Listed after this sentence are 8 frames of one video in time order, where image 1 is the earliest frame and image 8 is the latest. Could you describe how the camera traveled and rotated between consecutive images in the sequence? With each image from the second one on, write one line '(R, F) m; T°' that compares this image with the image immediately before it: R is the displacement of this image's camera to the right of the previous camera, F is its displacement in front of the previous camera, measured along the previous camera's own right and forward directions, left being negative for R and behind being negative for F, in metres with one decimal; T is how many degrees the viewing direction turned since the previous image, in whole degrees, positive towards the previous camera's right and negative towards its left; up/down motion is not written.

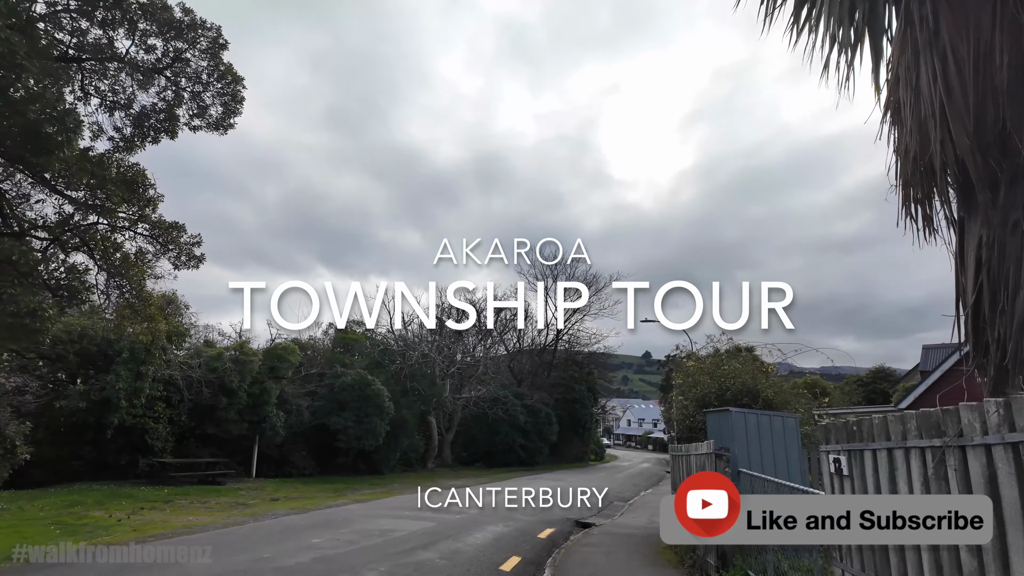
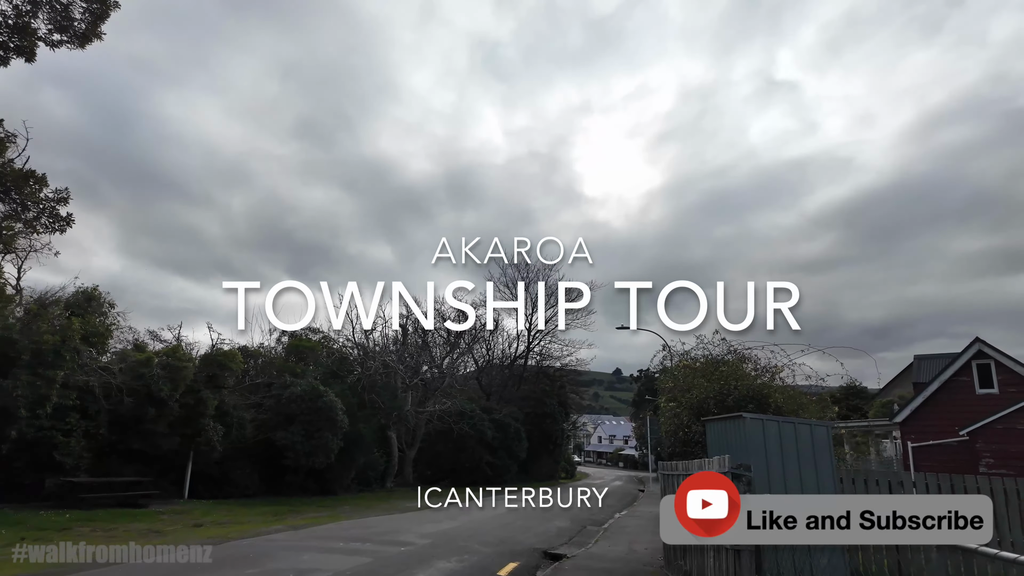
(+0.2, +2.1) m; +2°
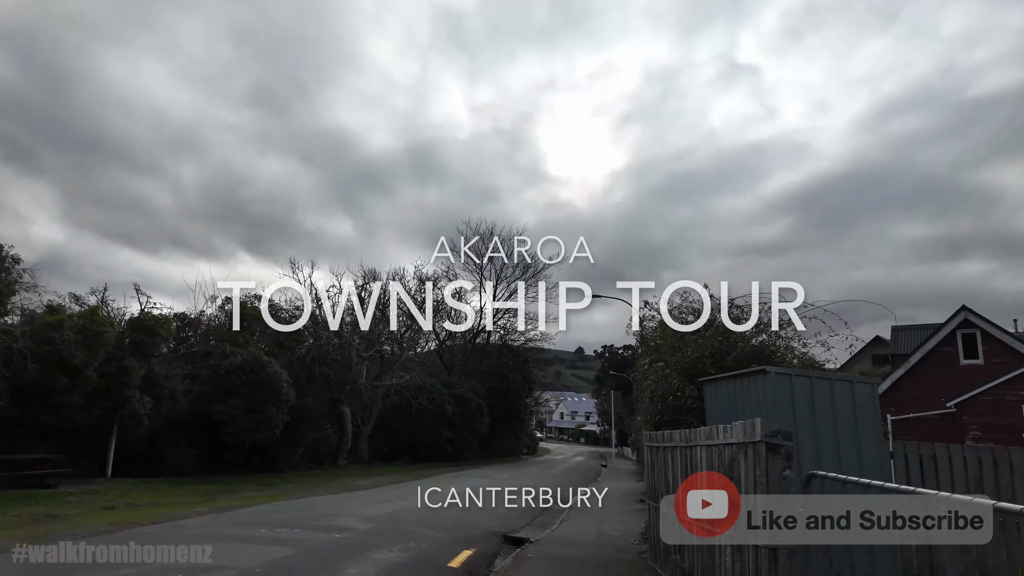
(+0.1, +1.8) m; +3°
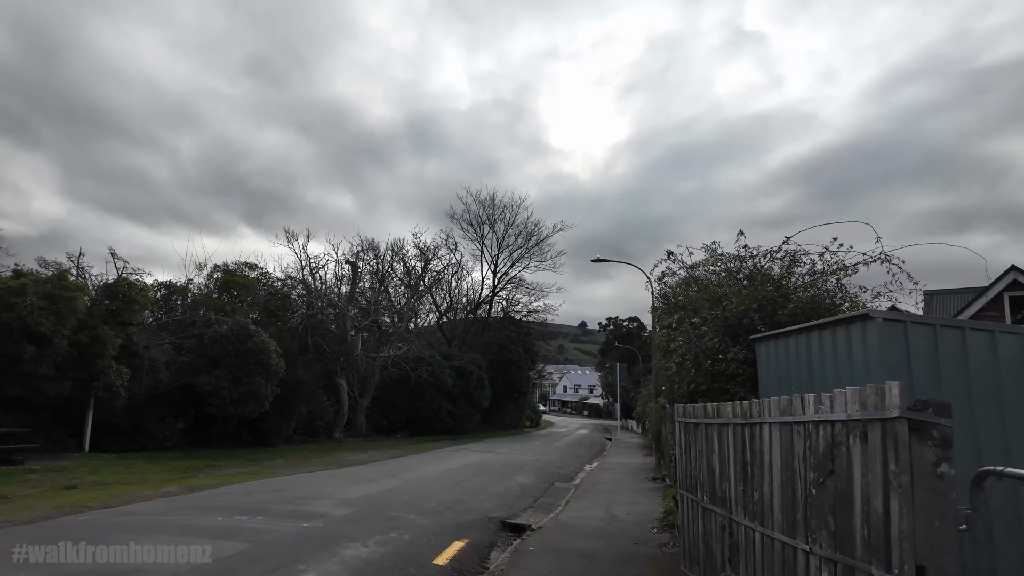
(+0.1, +1.5) m; 0°
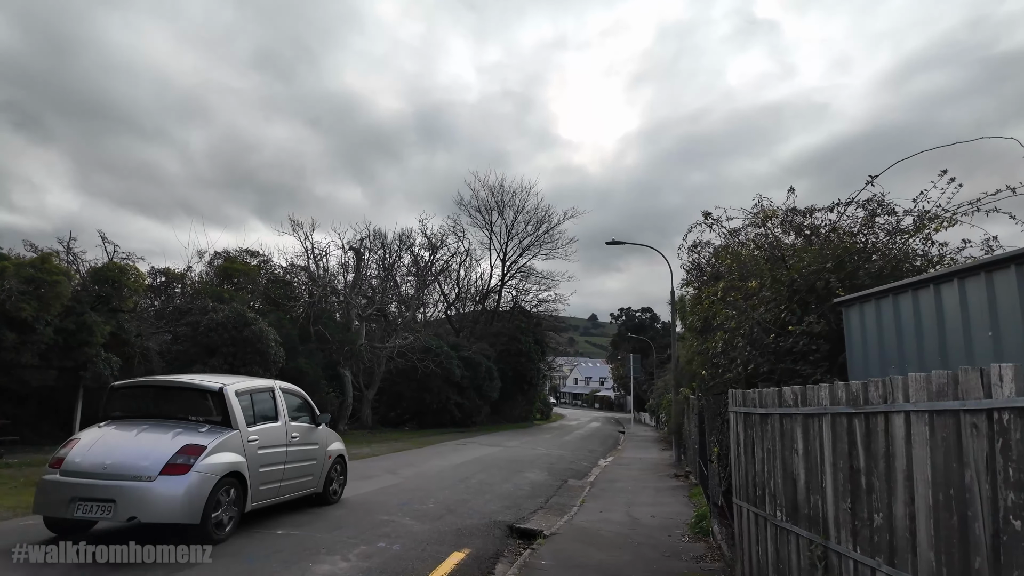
(0.0, +1.2) m; -1°
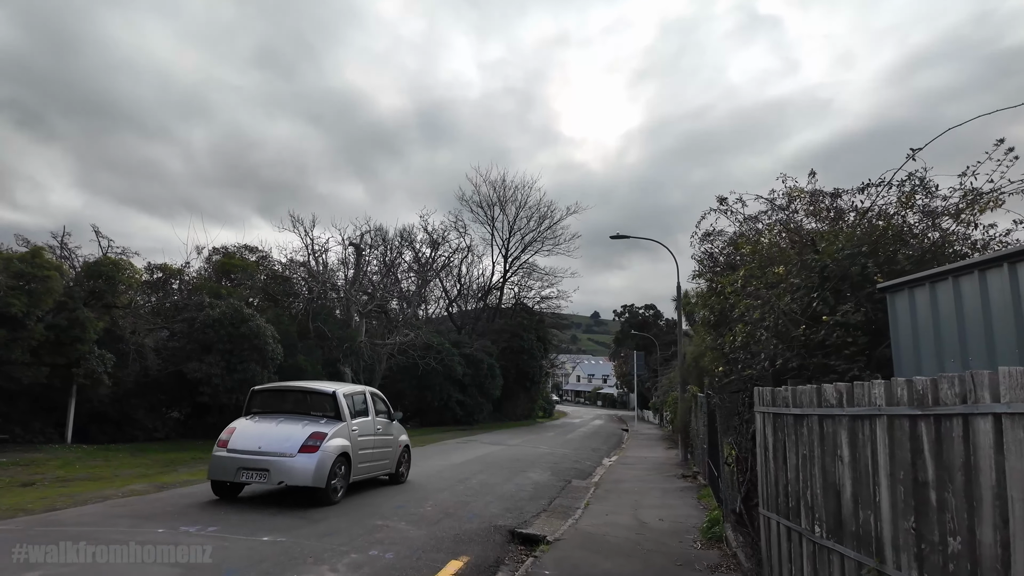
(0.0, +0.5) m; 0°
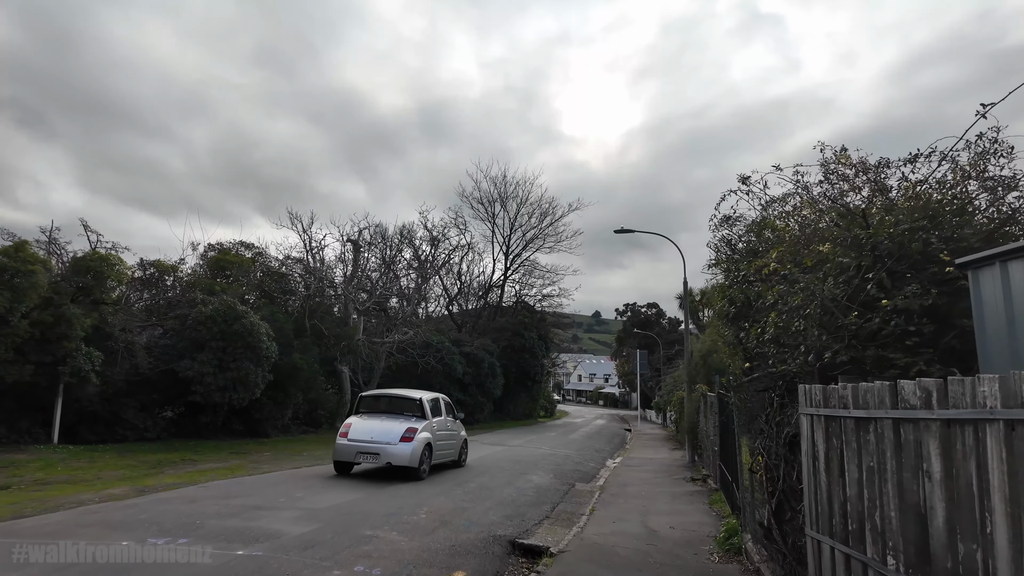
(0.0, +0.6) m; 0°
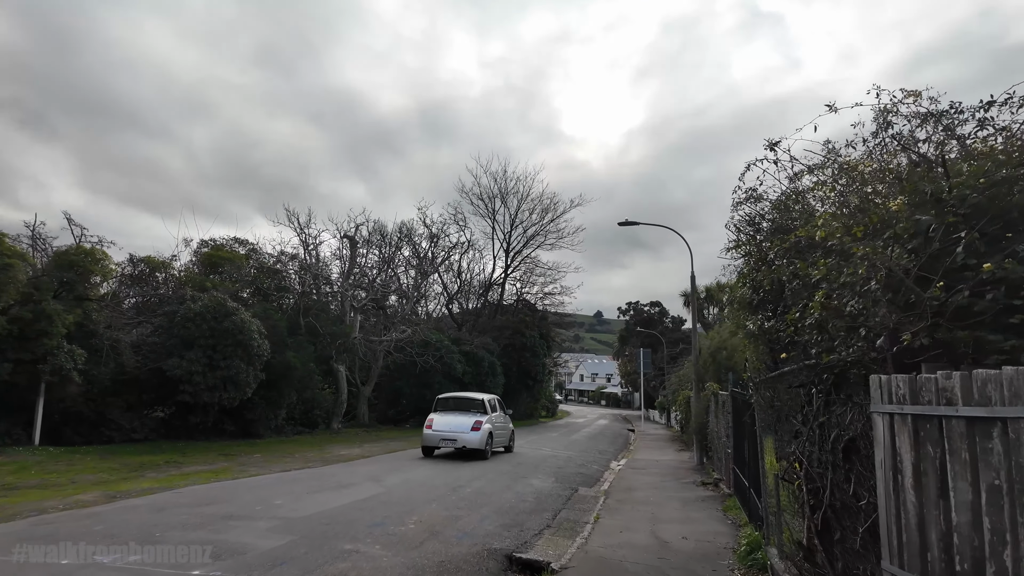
(+0.1, +0.8) m; 0°
